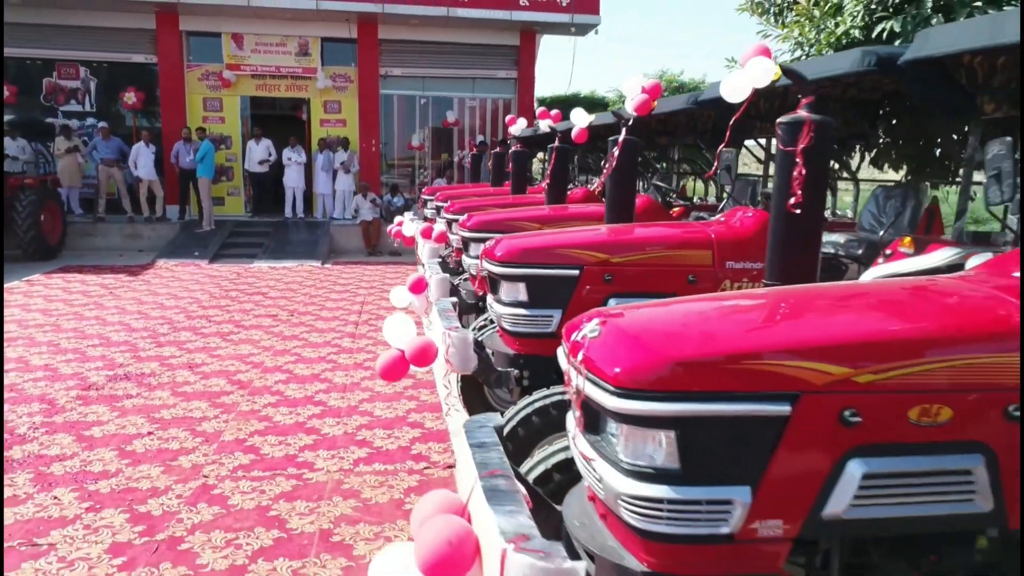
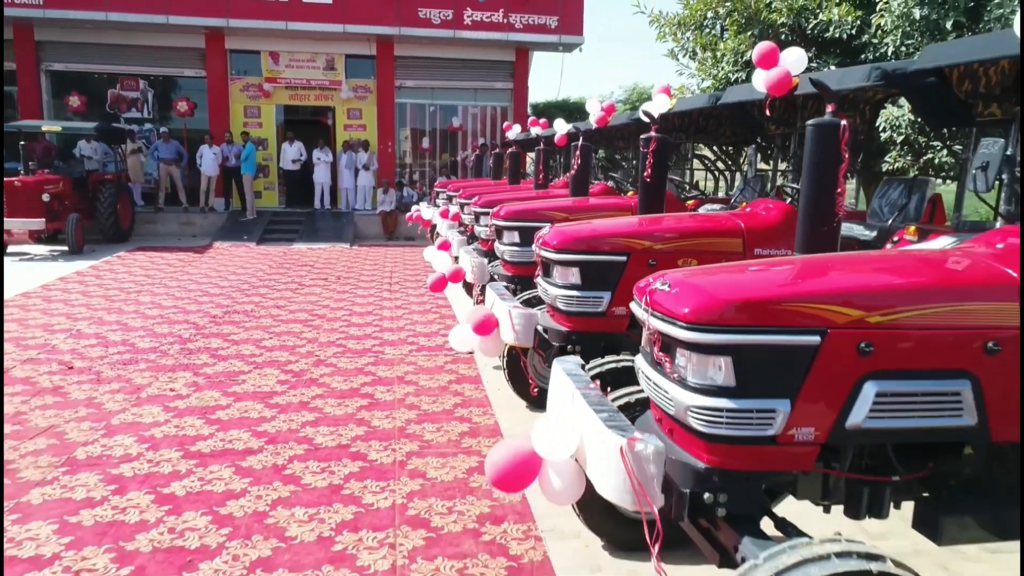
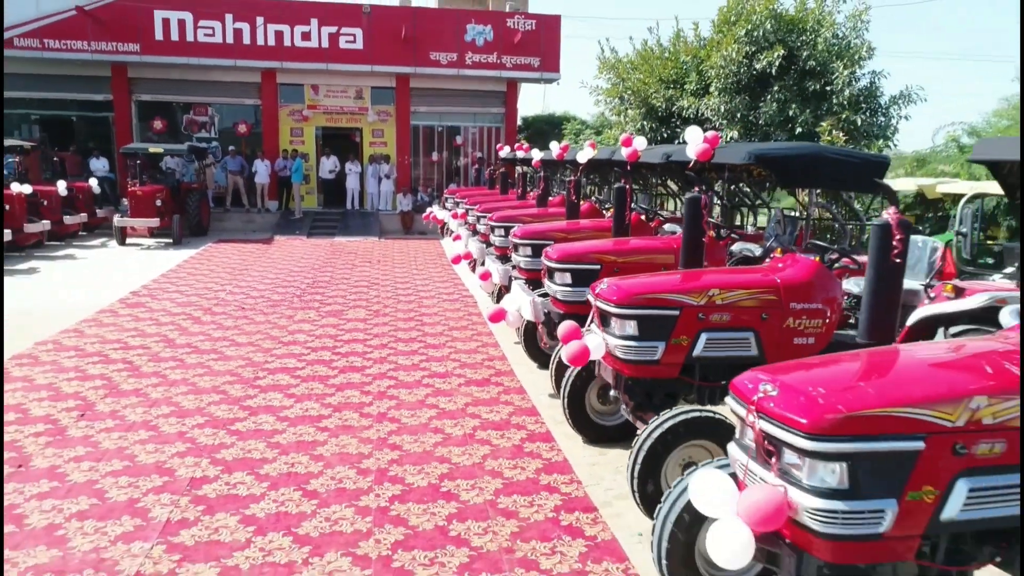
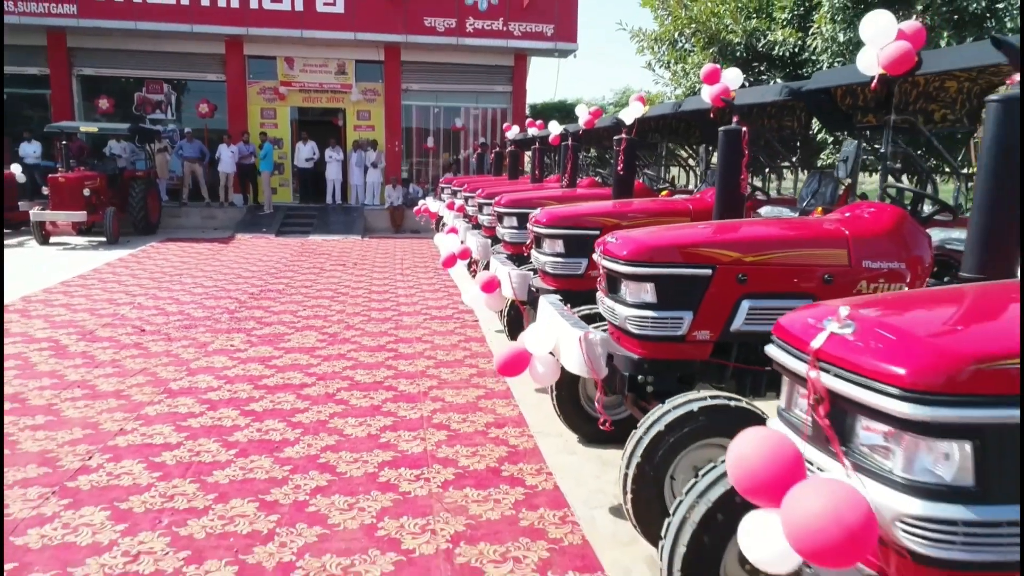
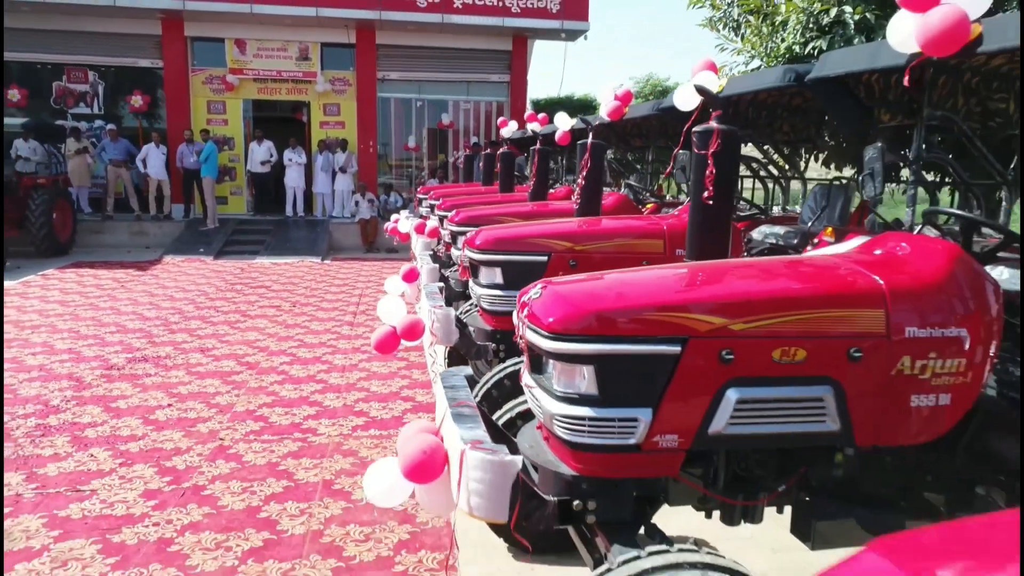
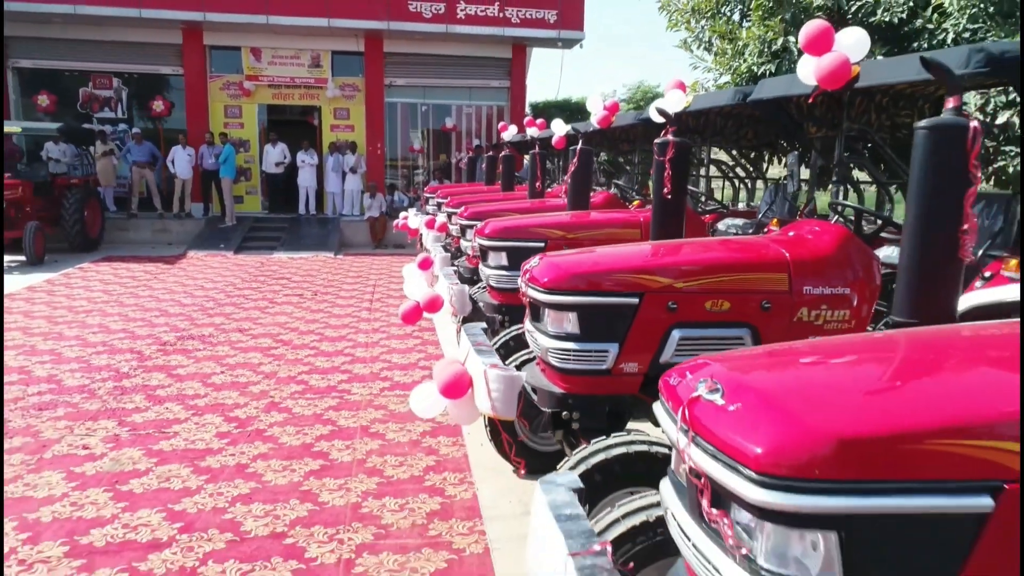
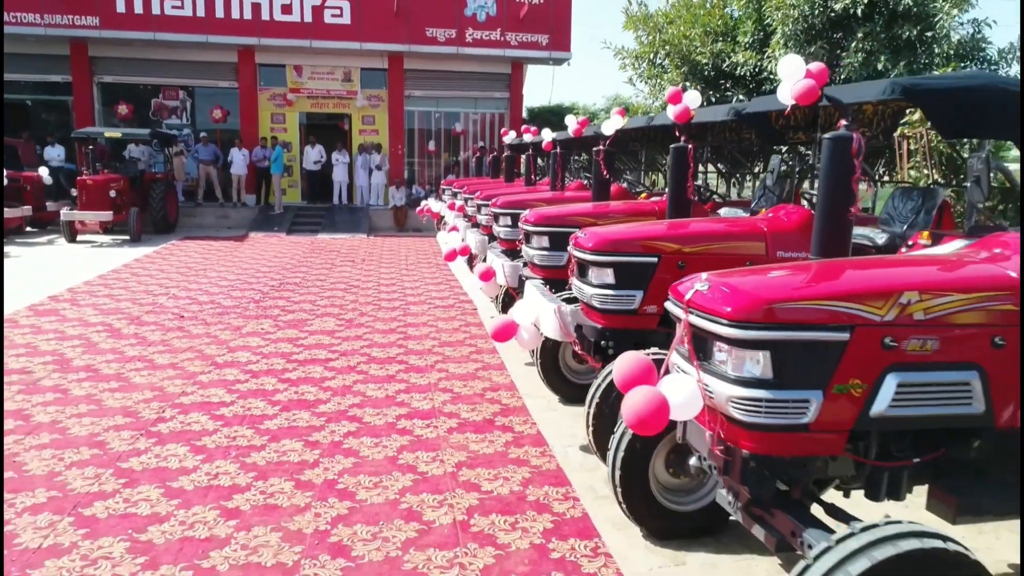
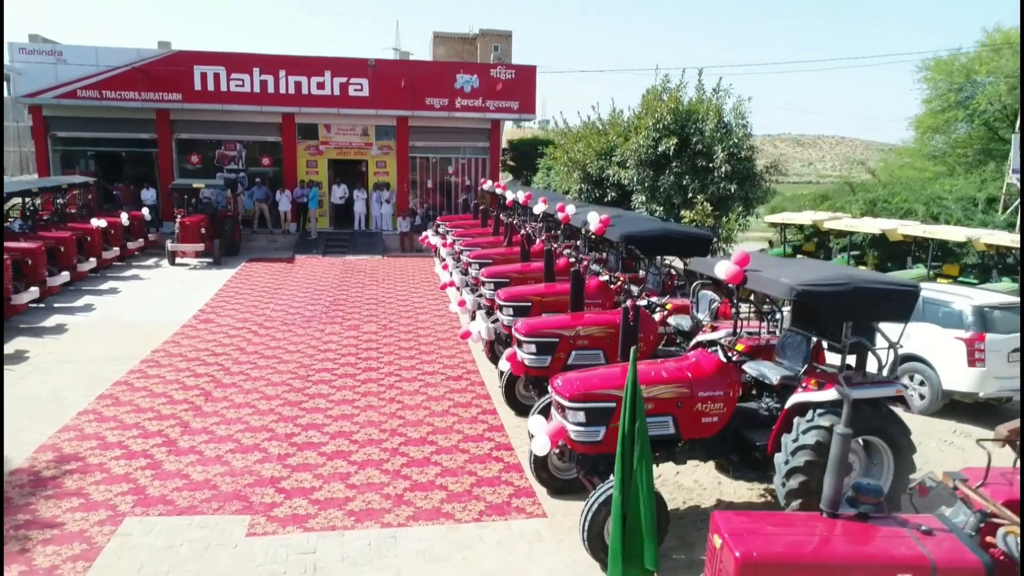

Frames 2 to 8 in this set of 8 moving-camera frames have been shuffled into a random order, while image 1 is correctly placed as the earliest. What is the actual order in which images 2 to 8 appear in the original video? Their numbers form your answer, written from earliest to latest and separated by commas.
5, 6, 2, 4, 7, 3, 8
